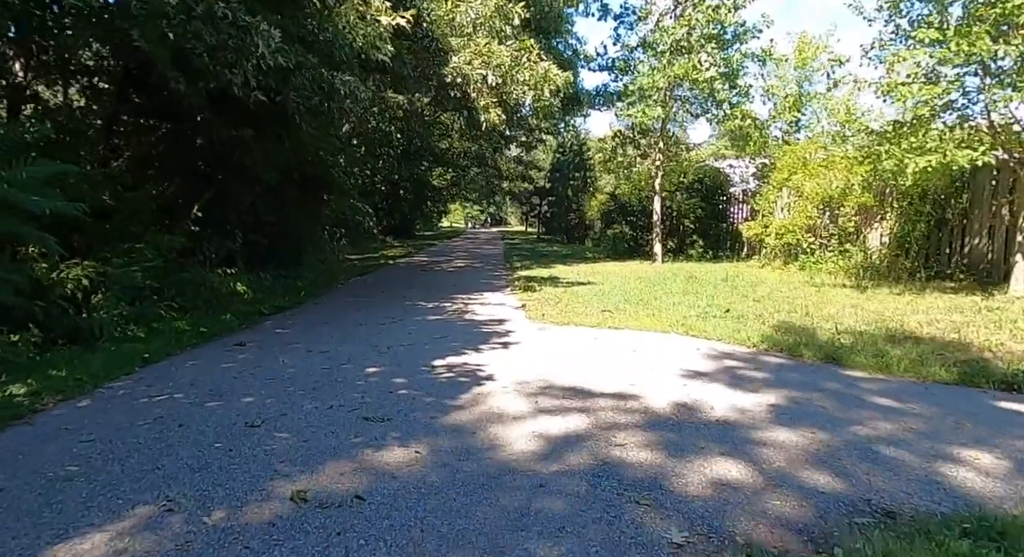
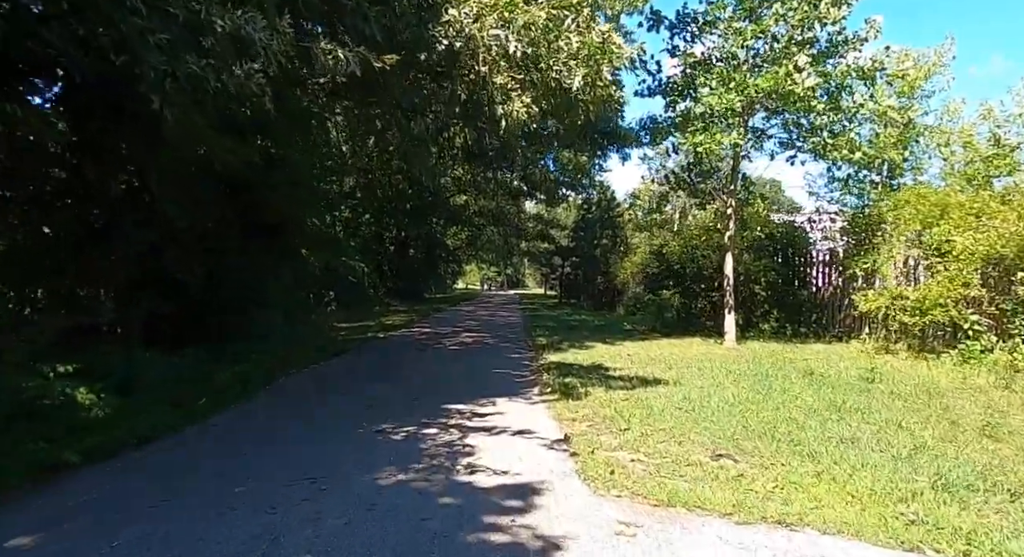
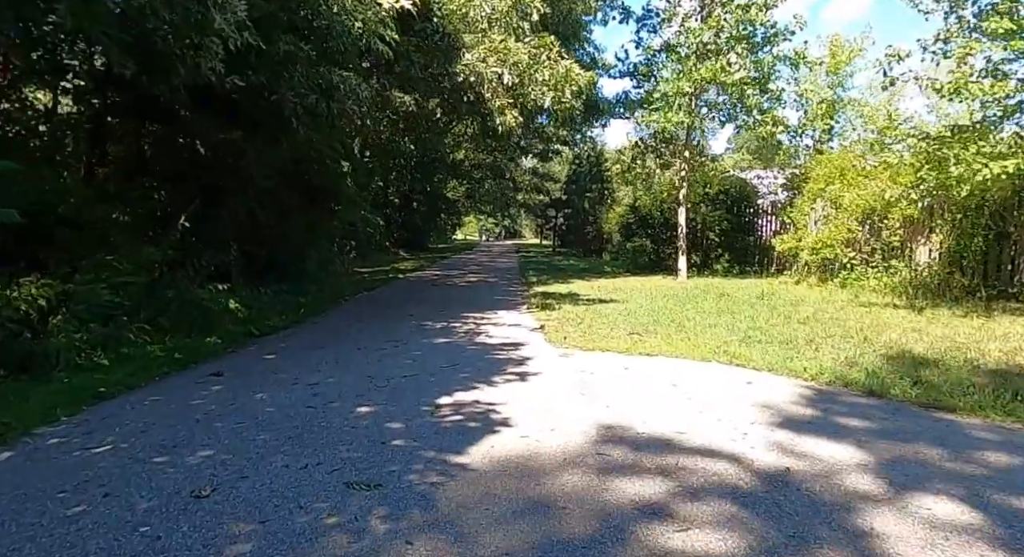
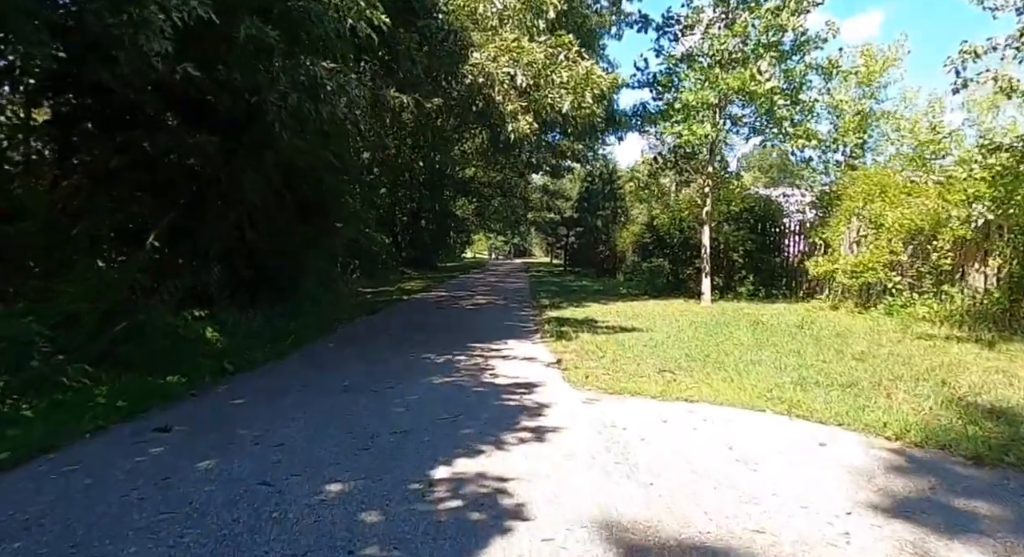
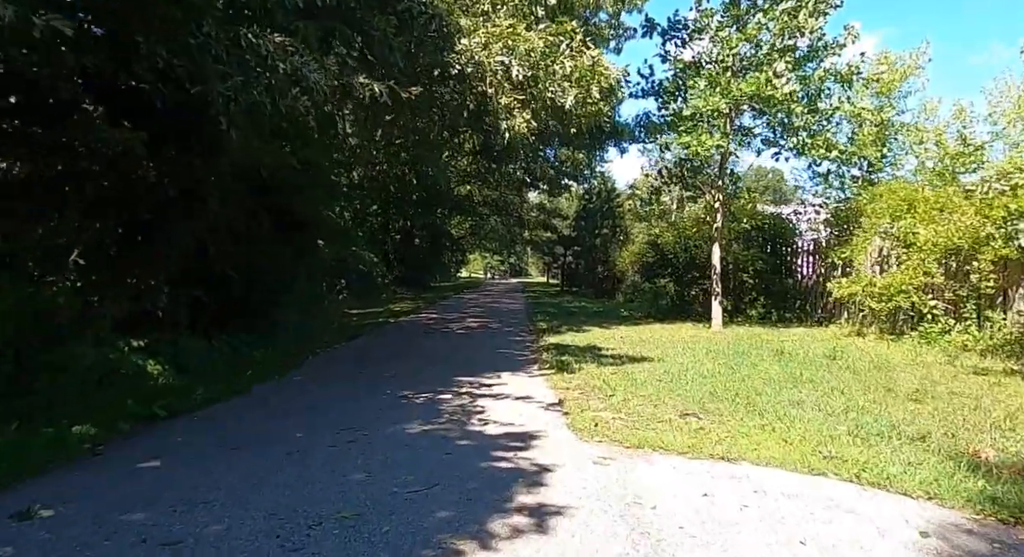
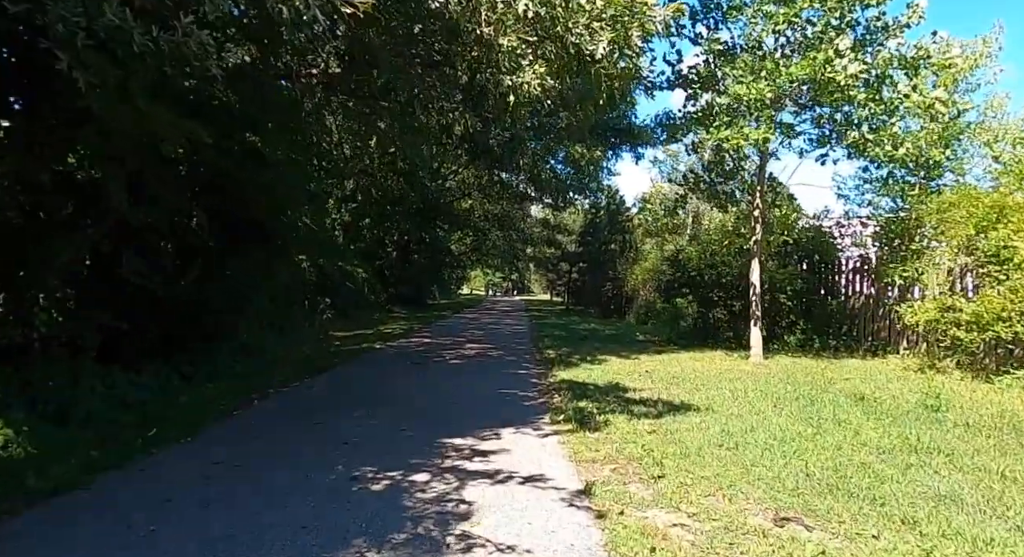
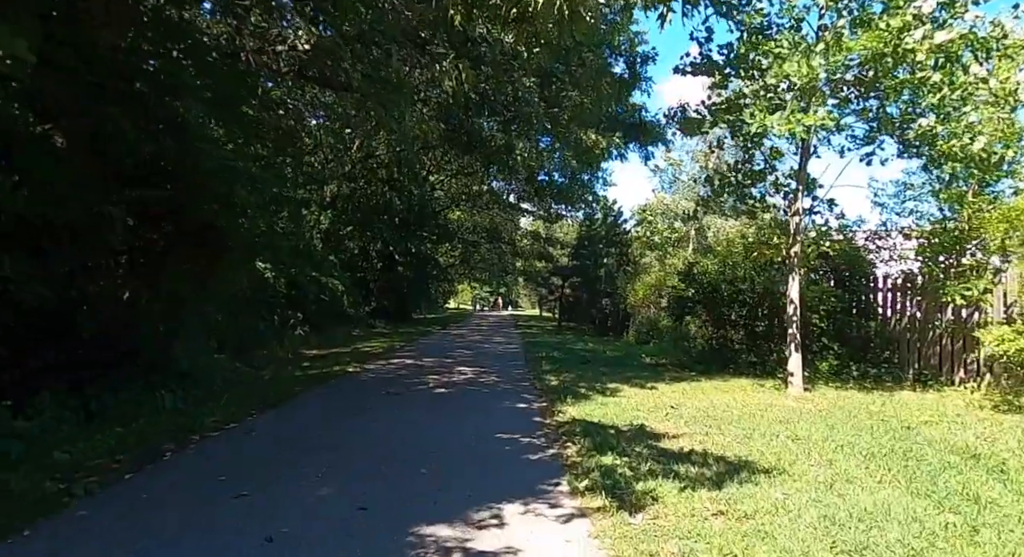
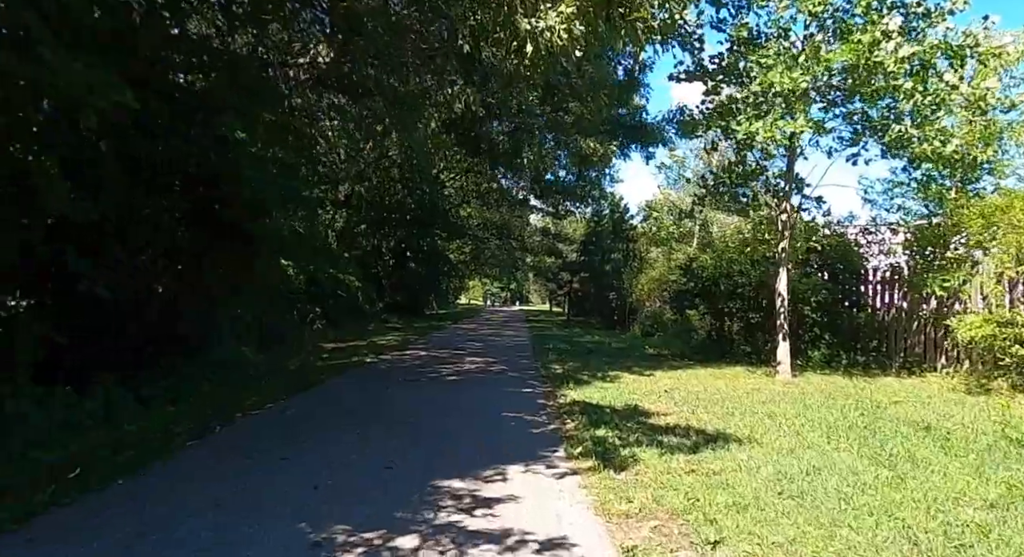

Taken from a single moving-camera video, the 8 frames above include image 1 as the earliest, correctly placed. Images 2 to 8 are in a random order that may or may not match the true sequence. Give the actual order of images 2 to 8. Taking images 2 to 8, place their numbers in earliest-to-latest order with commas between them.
3, 4, 5, 2, 6, 8, 7
